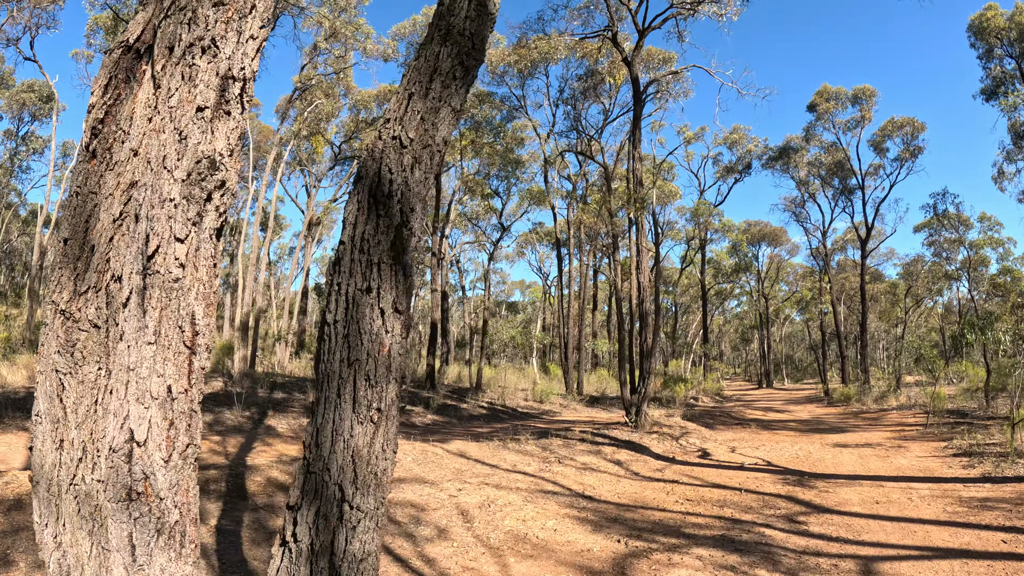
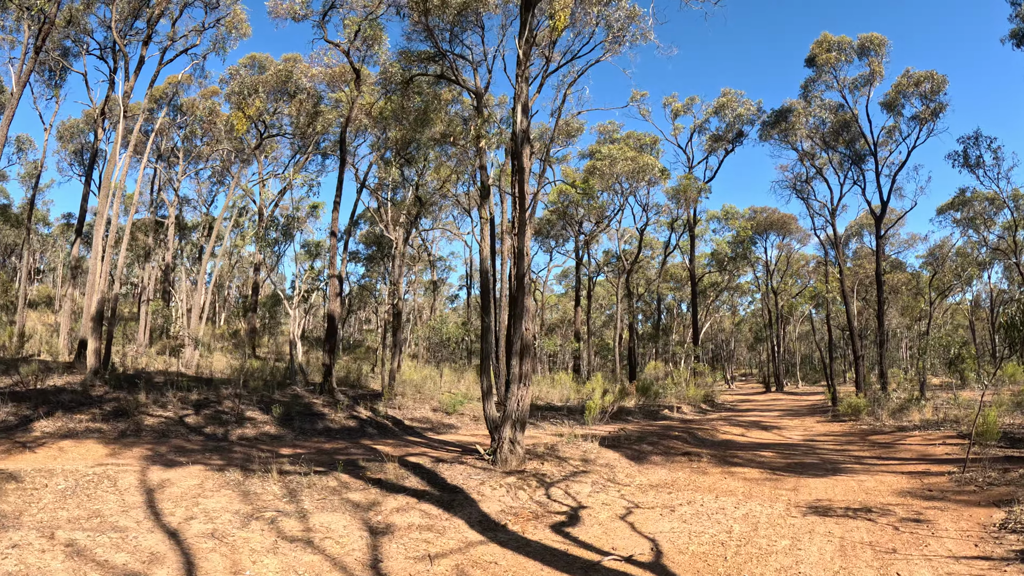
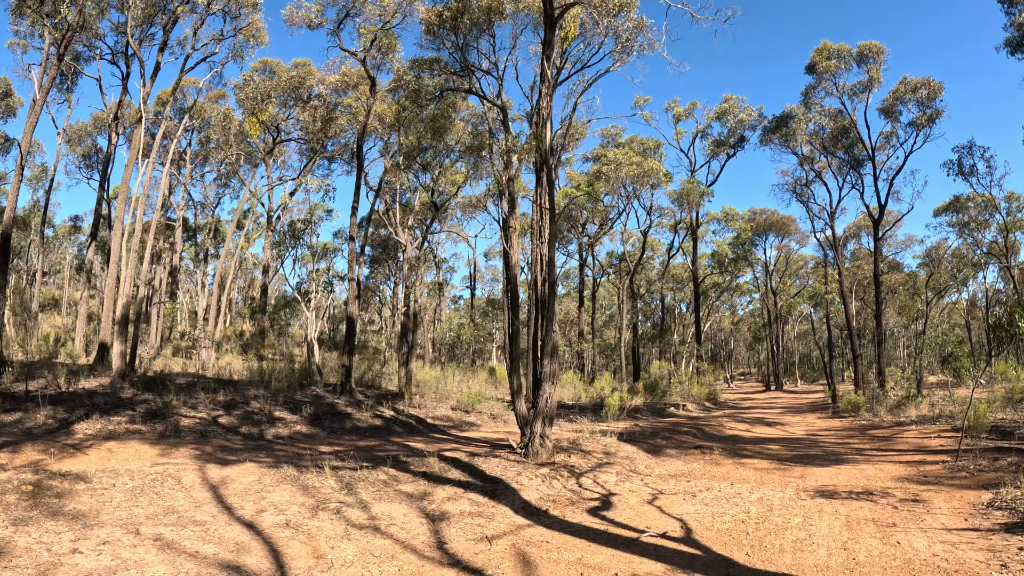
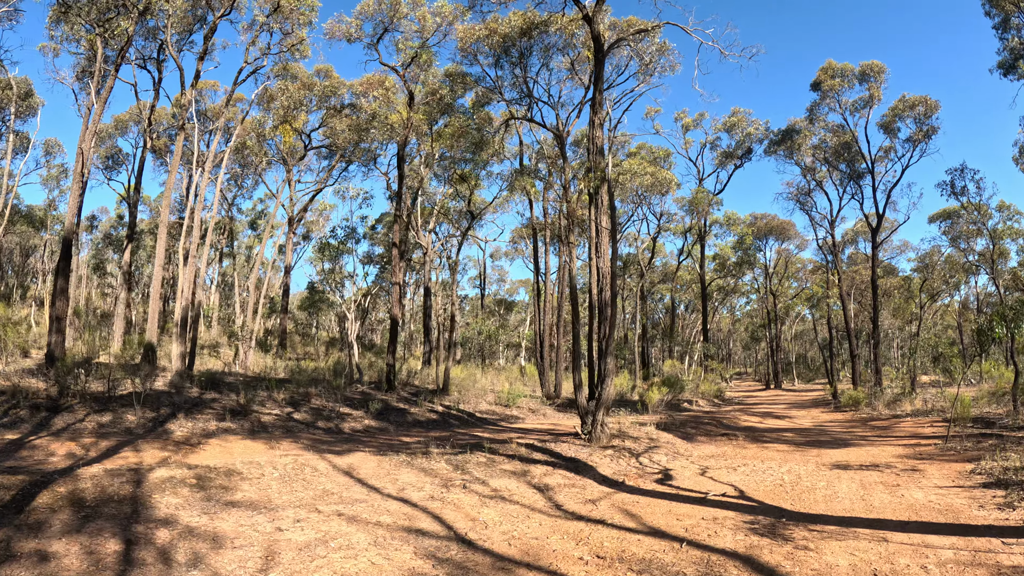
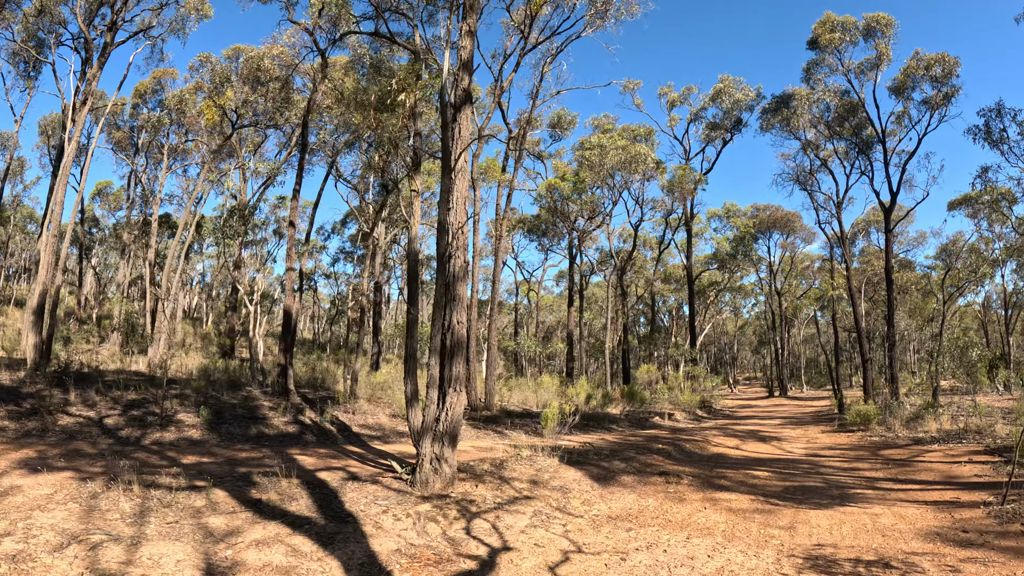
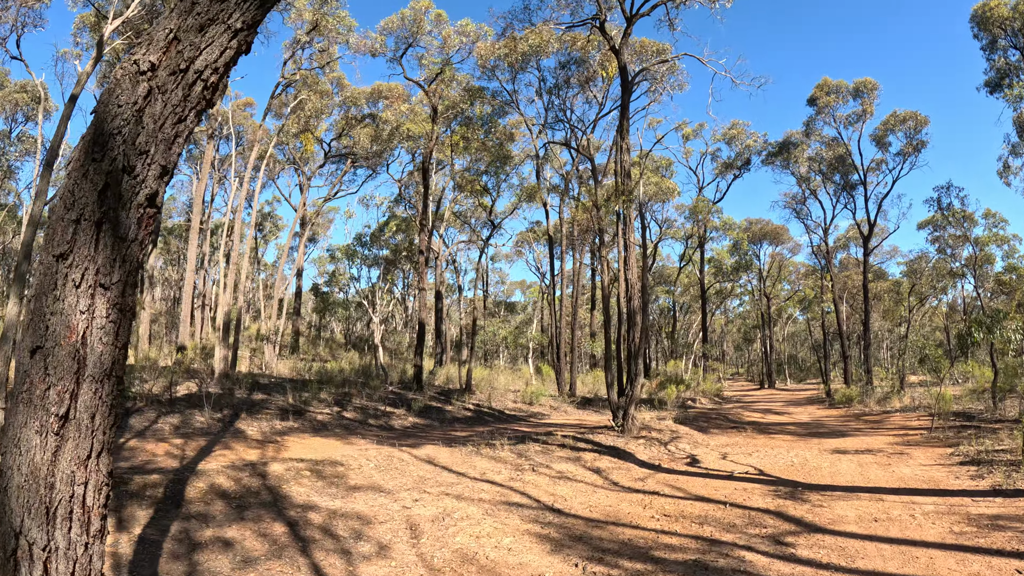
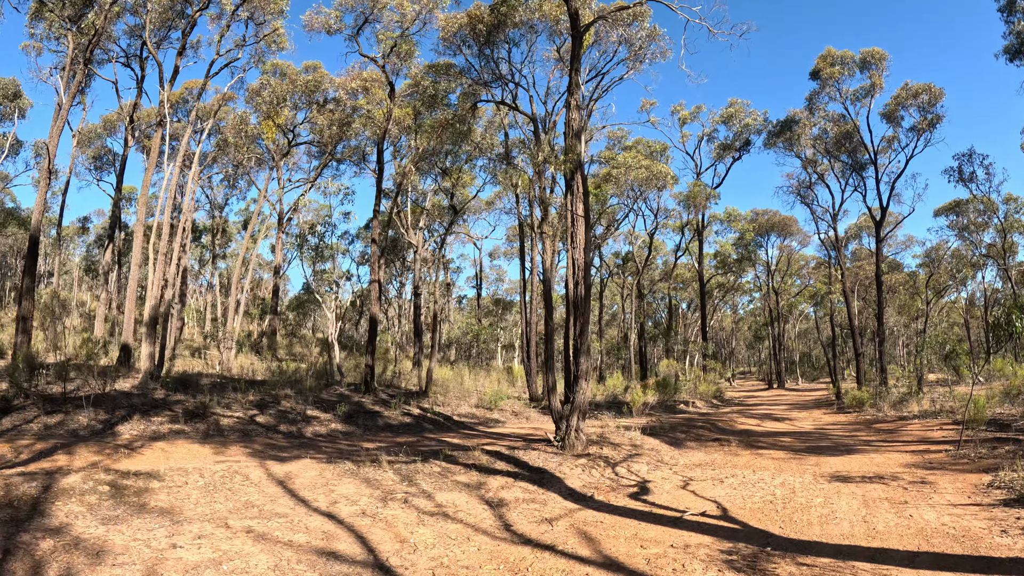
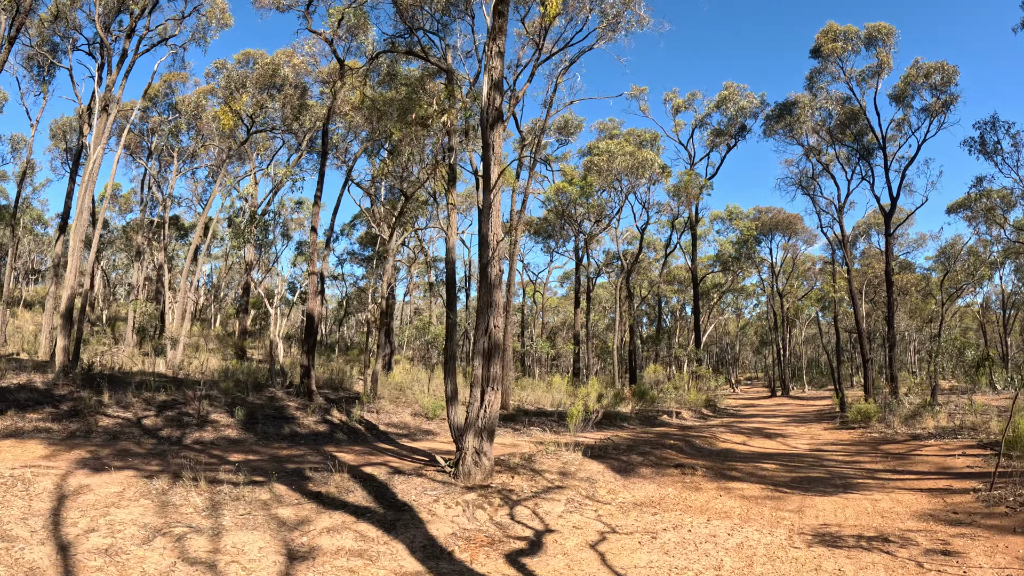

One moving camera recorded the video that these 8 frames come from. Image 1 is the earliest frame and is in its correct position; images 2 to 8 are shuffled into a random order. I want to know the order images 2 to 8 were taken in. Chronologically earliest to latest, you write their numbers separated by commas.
6, 4, 7, 3, 2, 8, 5
